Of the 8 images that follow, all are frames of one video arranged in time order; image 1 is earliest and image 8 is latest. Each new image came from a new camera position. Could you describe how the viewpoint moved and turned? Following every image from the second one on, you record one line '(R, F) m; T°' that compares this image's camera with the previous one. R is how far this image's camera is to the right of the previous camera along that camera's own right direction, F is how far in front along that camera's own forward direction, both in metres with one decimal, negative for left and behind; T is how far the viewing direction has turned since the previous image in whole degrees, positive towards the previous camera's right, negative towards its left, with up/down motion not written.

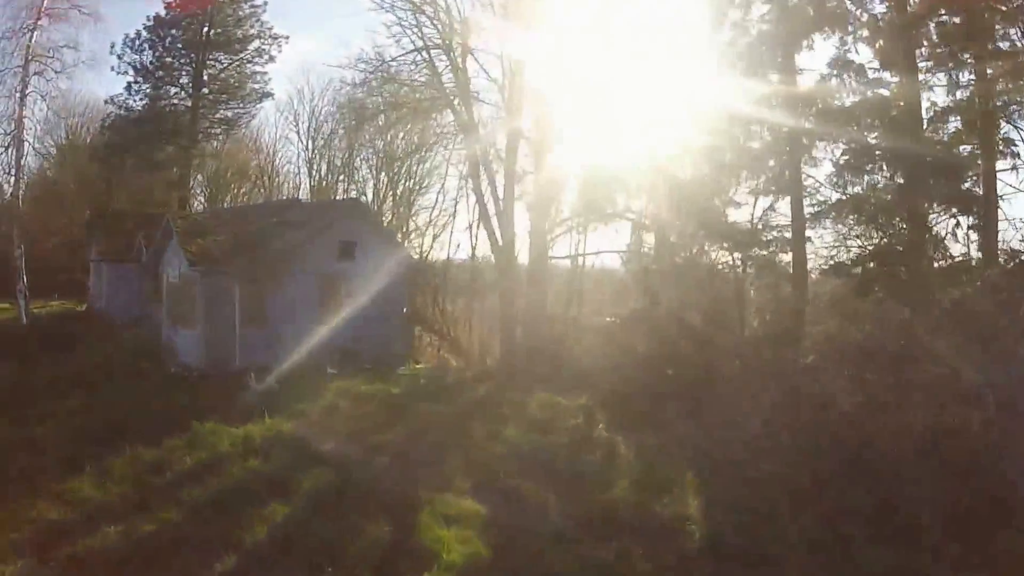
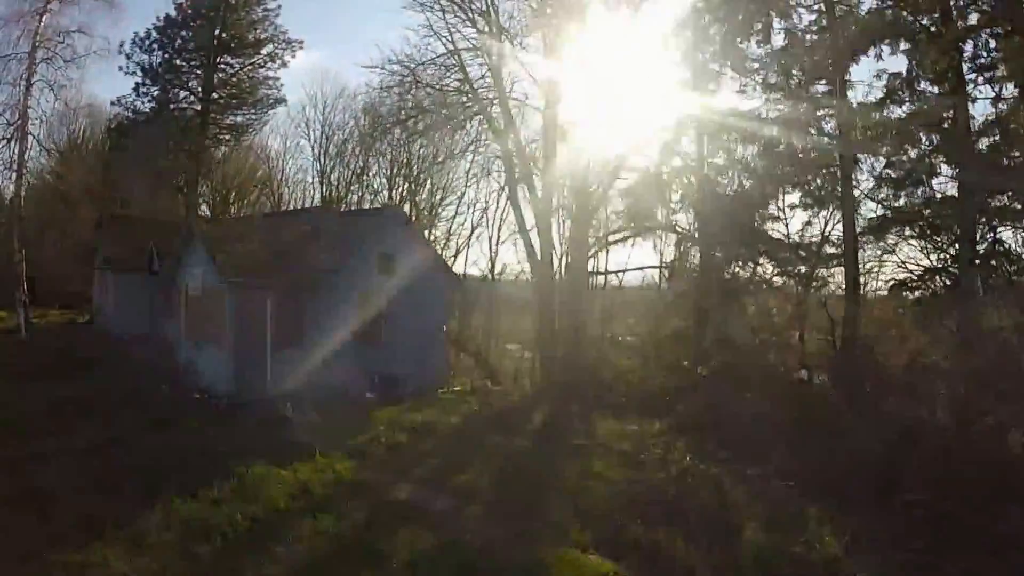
(-1.4, +1.2) m; +1°
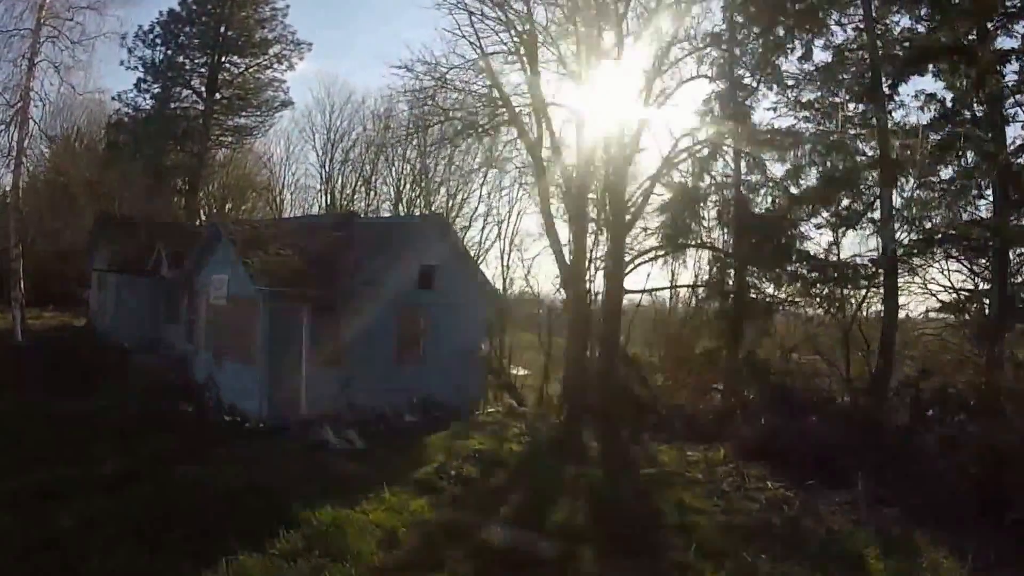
(-1.6, +0.8) m; +2°
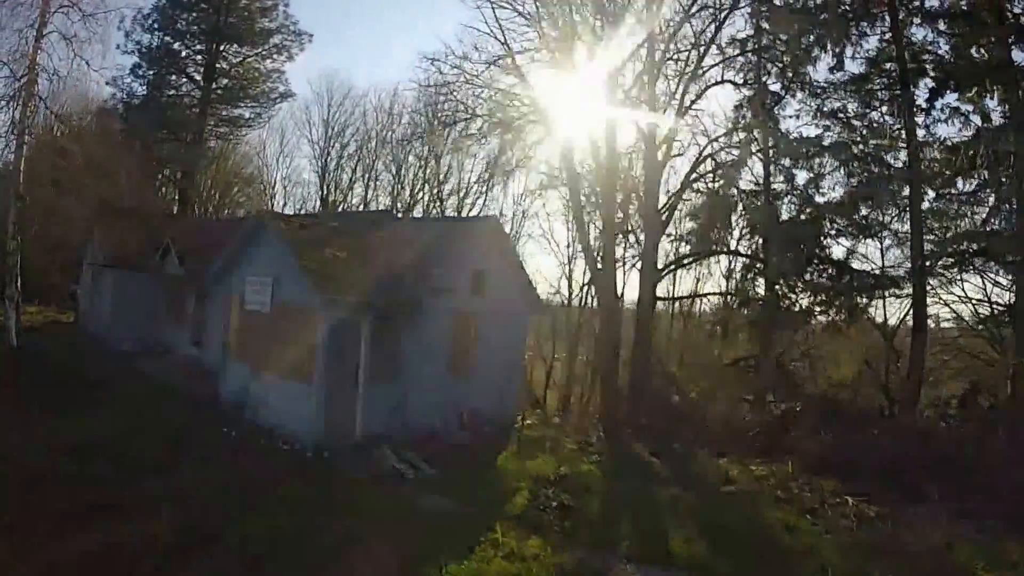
(-2.0, +0.6) m; +4°
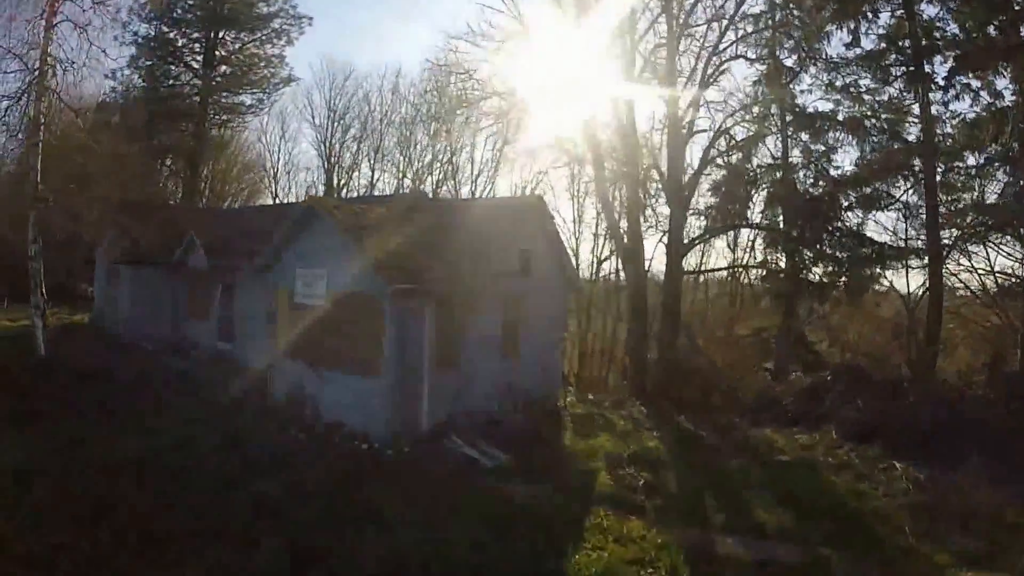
(-1.4, -0.3) m; +2°
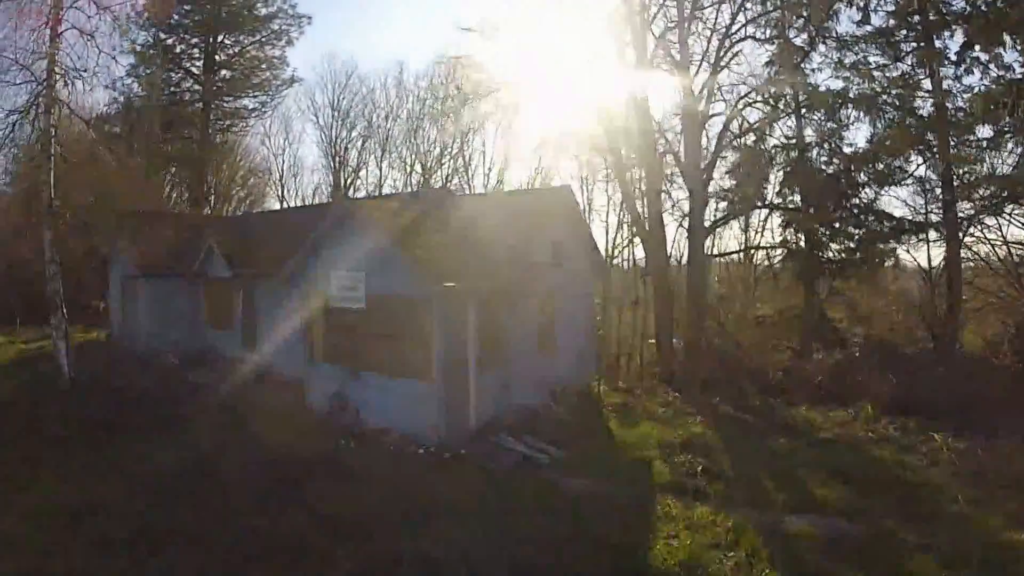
(-0.8, -0.1) m; +1°
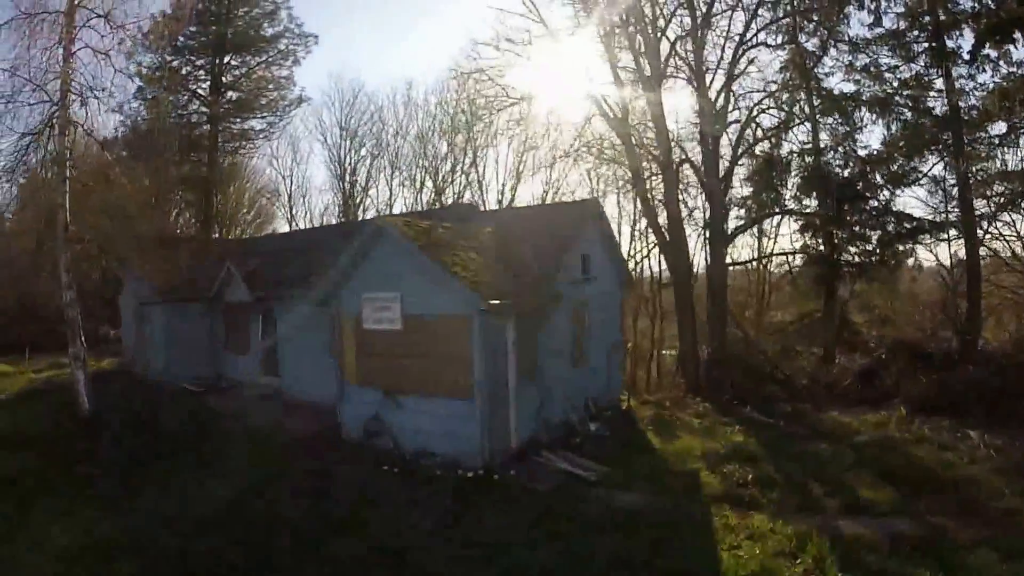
(-0.6, +0.1) m; 0°
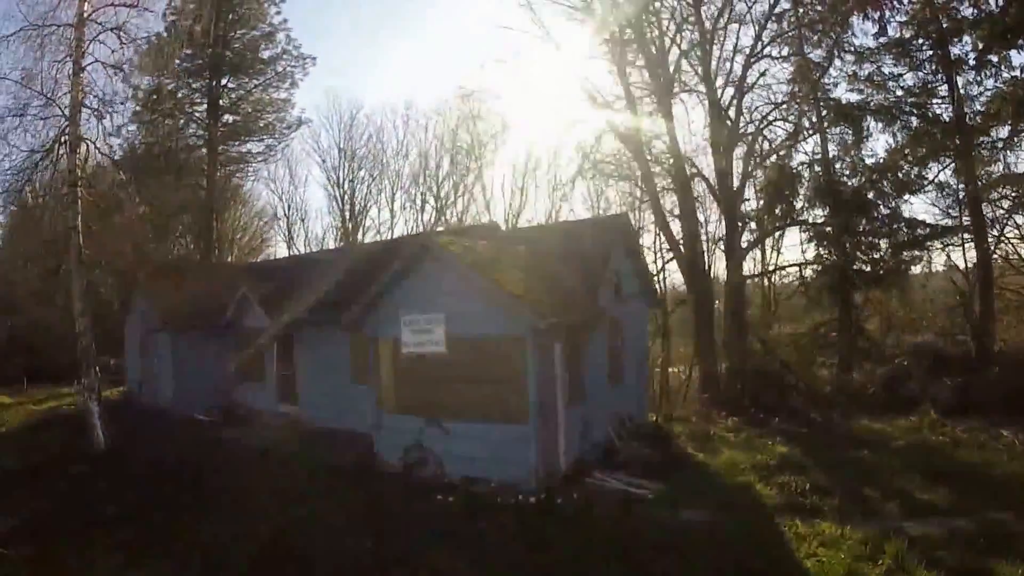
(-1.0, +0.2) m; +2°
